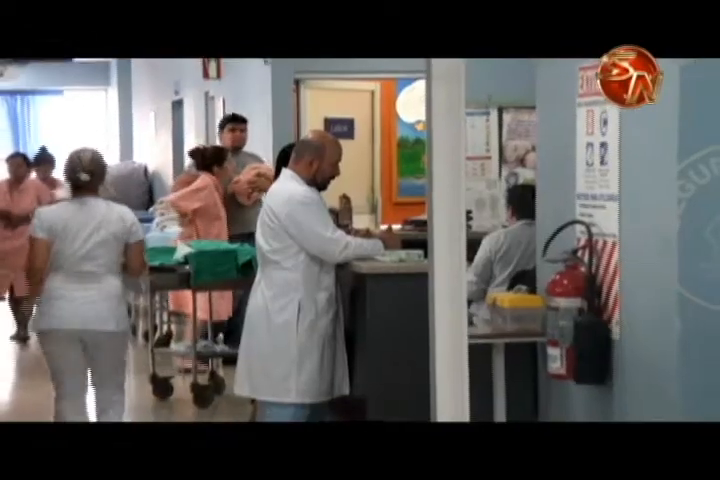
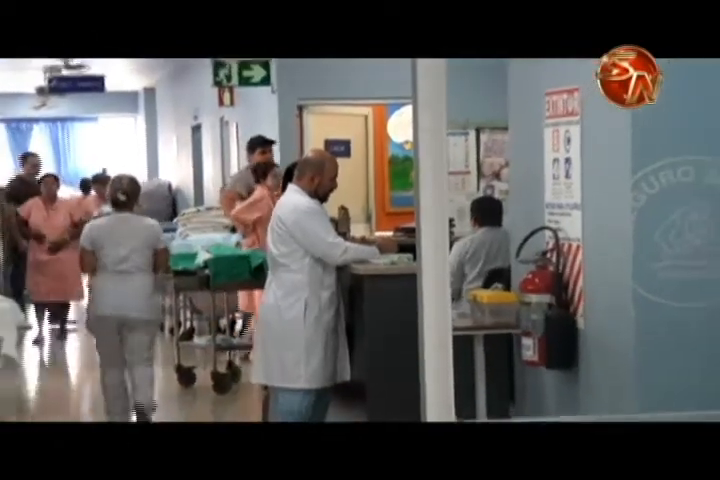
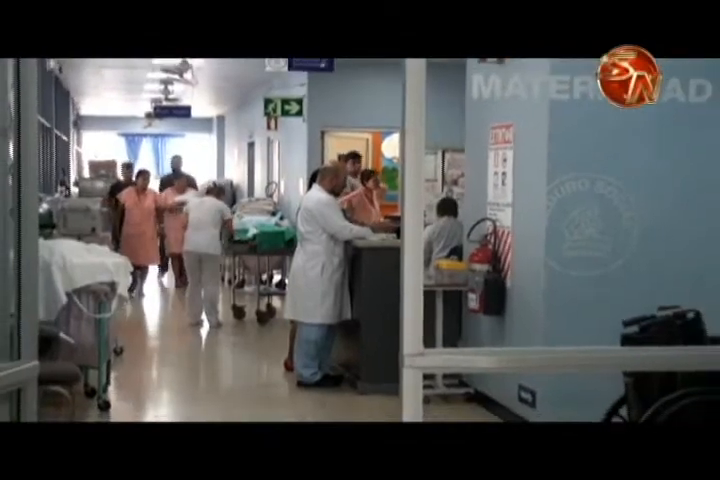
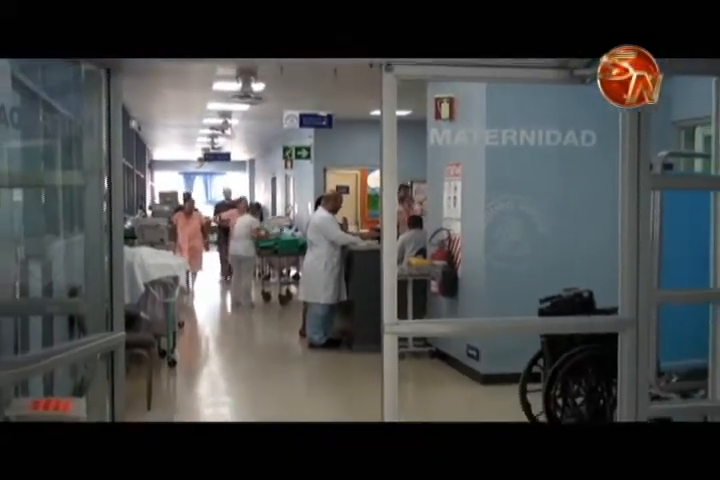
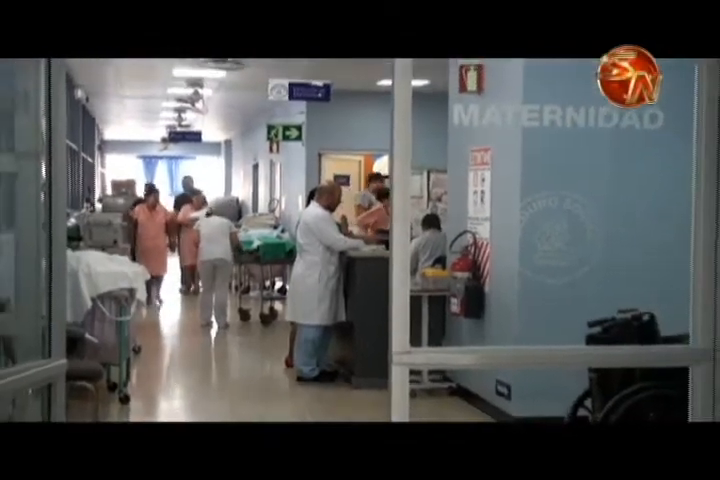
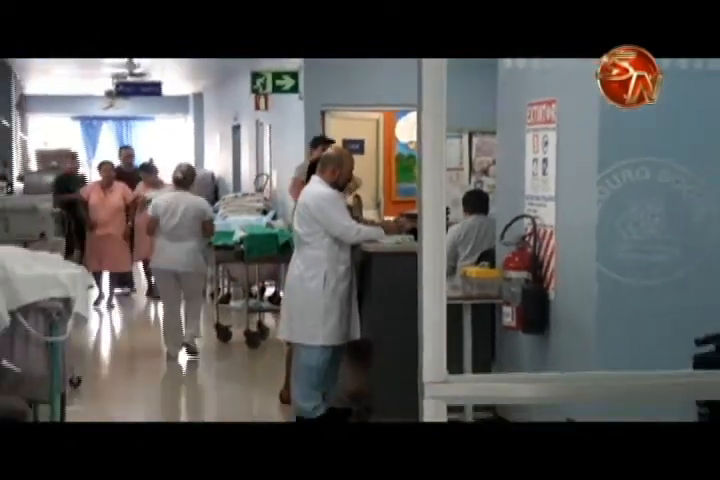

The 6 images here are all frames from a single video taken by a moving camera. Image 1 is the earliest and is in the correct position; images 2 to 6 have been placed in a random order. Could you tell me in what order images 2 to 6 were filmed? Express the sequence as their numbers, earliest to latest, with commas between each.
2, 6, 3, 5, 4
